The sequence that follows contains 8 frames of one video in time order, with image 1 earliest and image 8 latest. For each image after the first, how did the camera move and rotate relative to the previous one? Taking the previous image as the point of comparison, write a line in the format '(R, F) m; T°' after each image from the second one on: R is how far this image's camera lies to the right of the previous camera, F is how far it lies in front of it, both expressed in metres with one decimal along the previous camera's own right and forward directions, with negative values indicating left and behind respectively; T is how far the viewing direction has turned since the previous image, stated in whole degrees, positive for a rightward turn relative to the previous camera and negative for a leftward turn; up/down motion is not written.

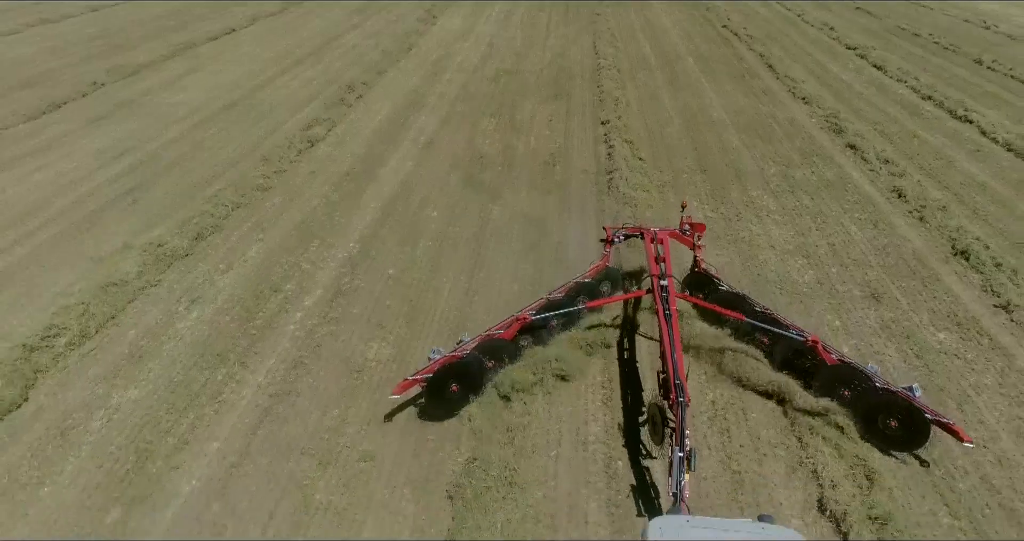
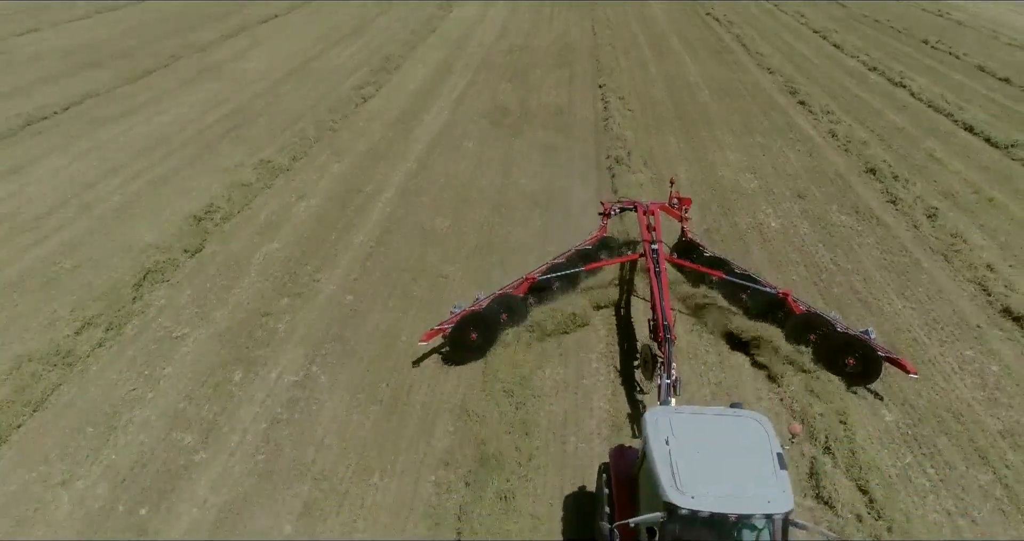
(-0.3, -3.2) m; 0°
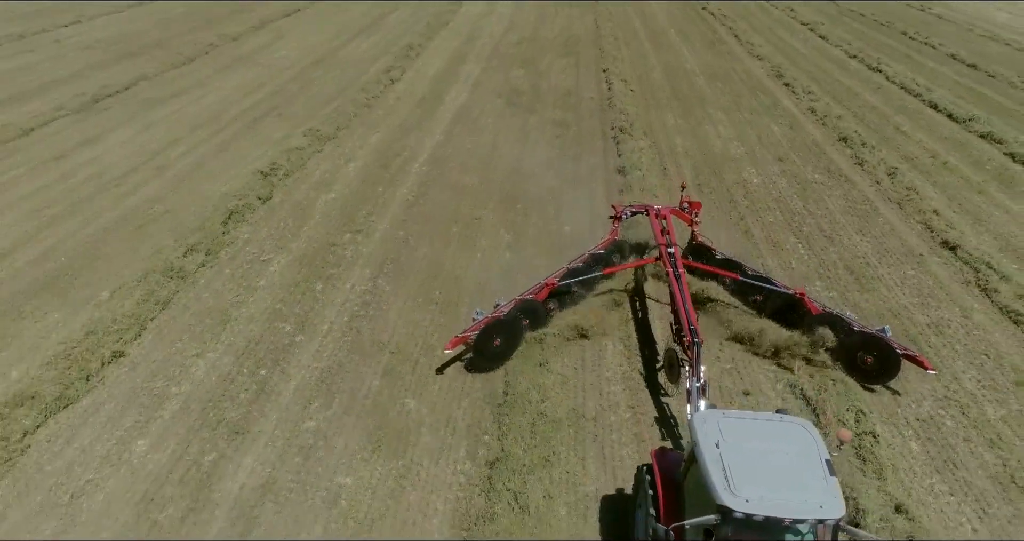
(-0.3, -1.9) m; 0°
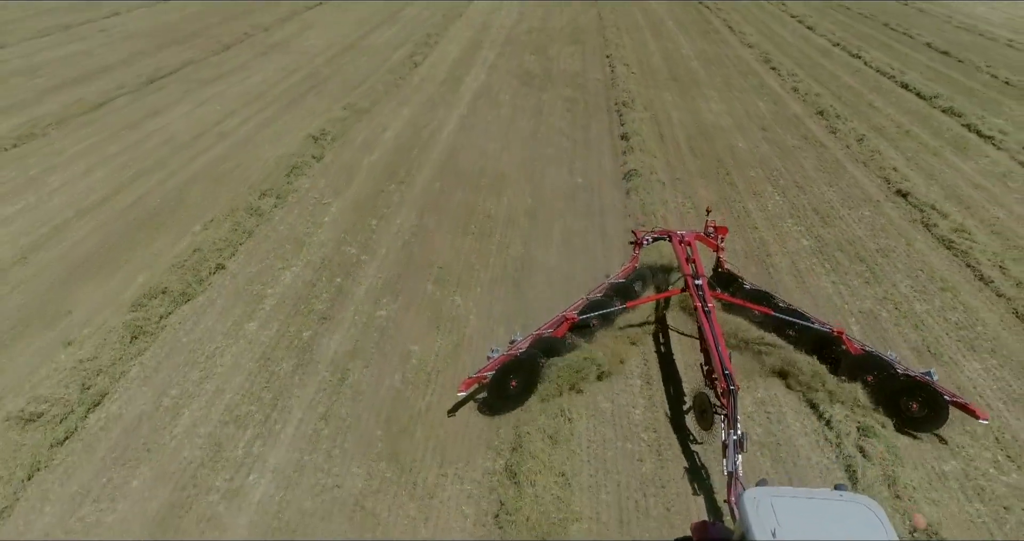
(-0.3, -2.0) m; 0°
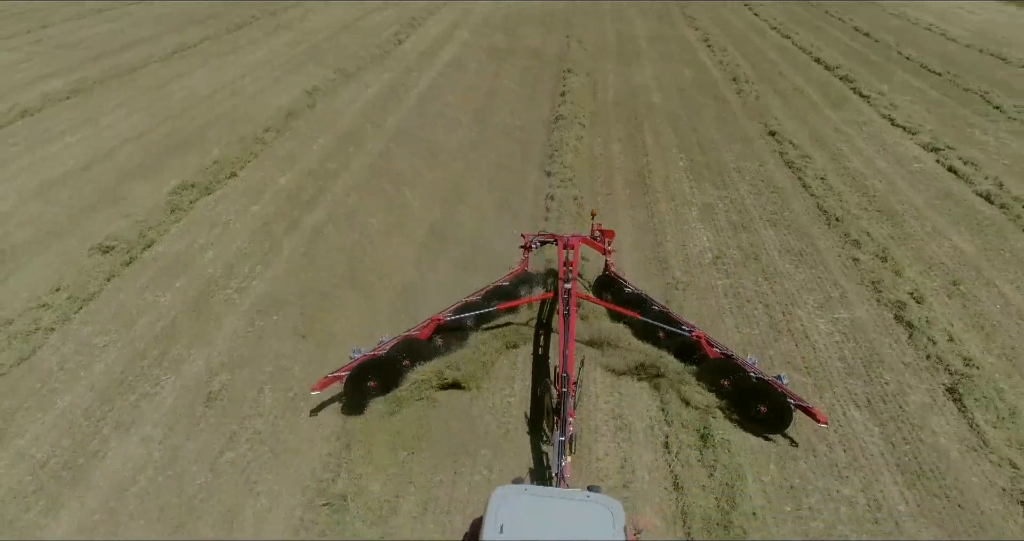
(+0.9, -3.3) m; 0°
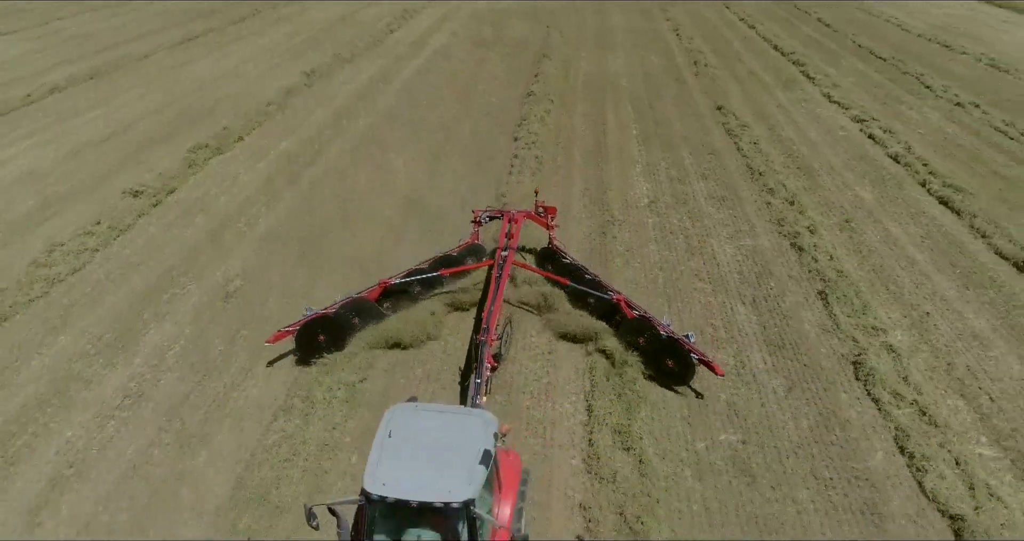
(+0.4, -2.0) m; 0°
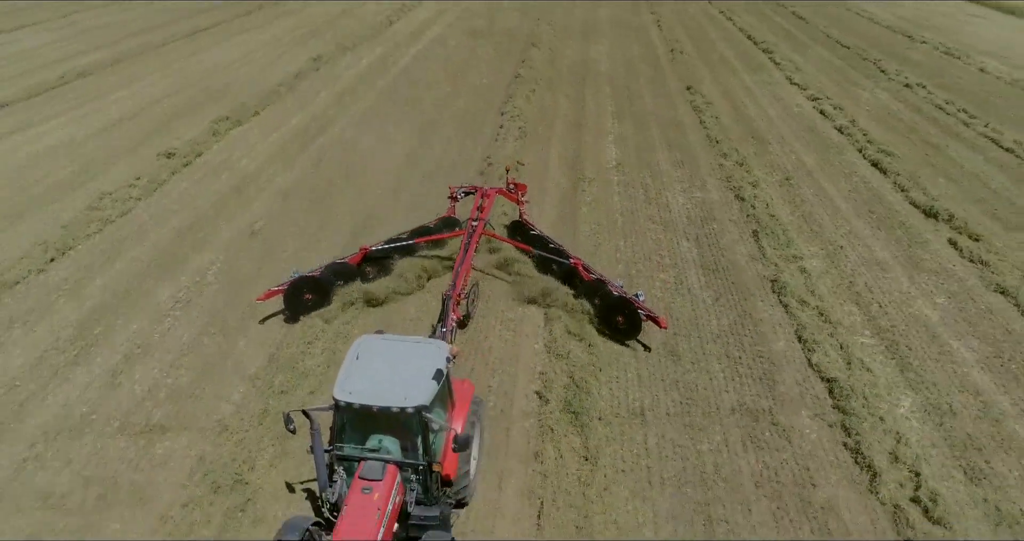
(+0.2, -1.8) m; 0°
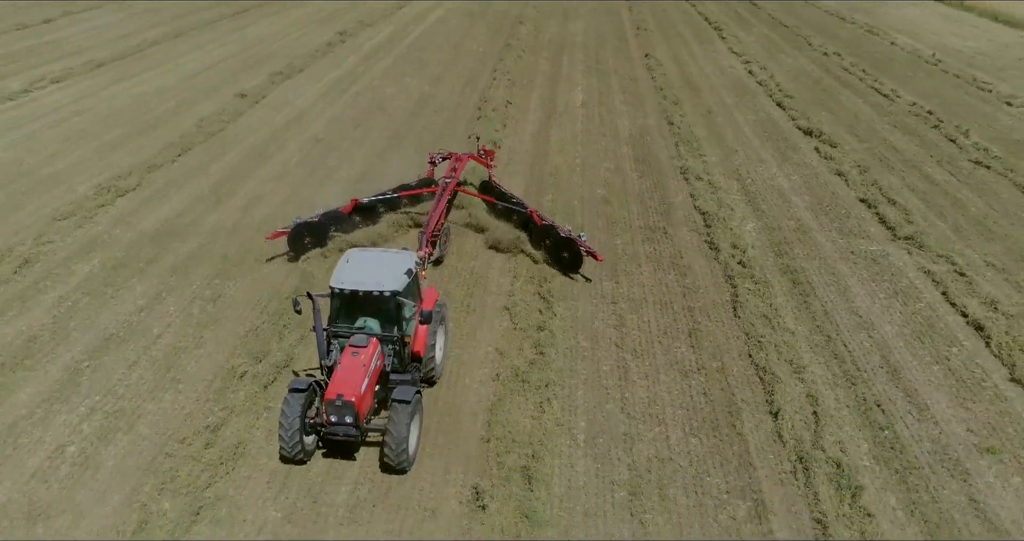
(+0.1, -4.5) m; 0°
